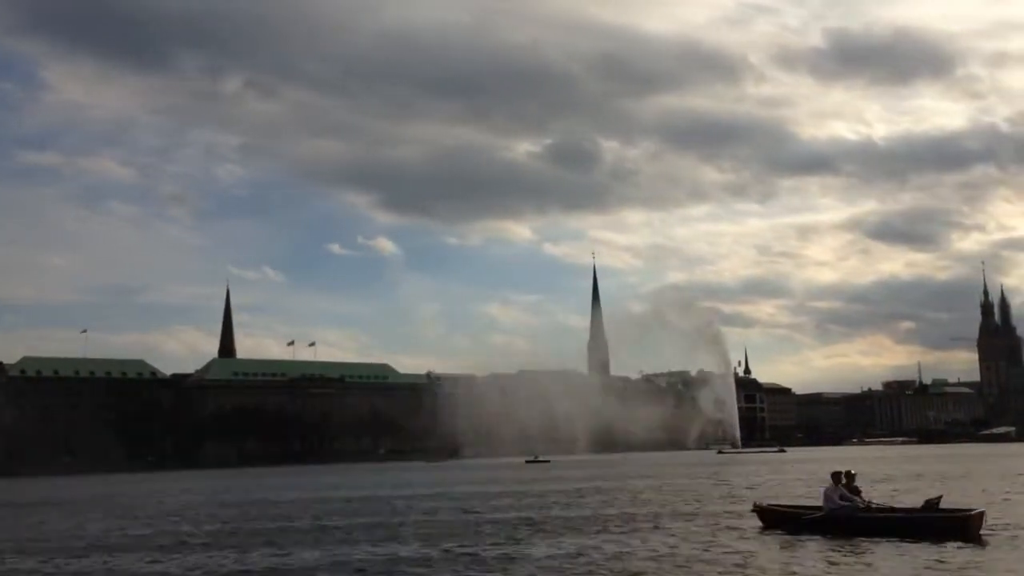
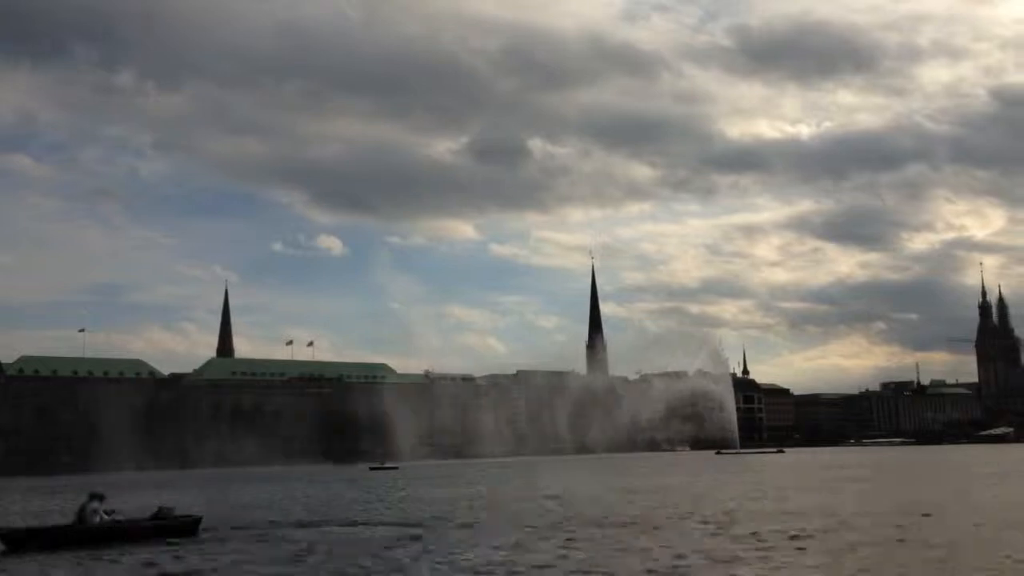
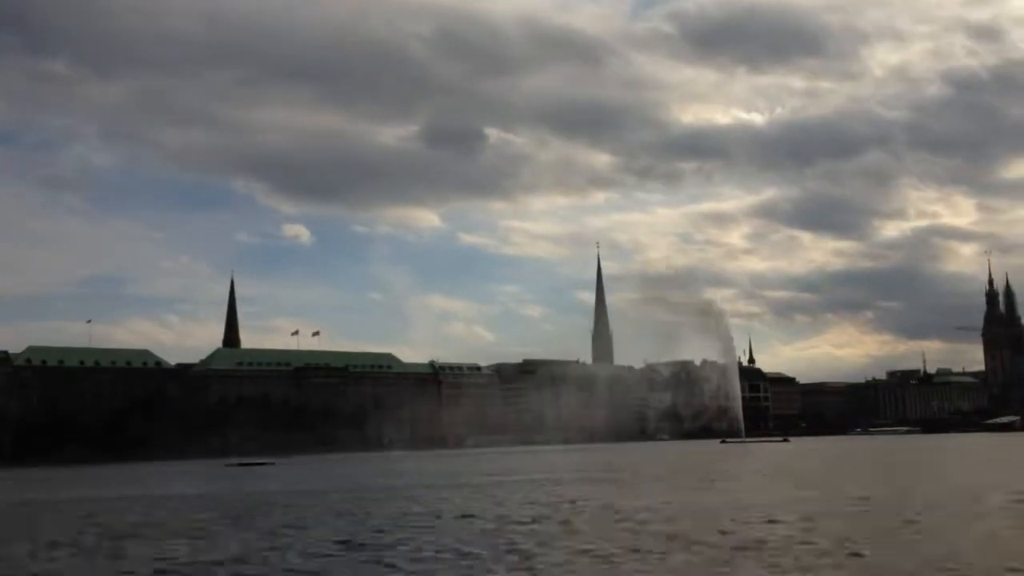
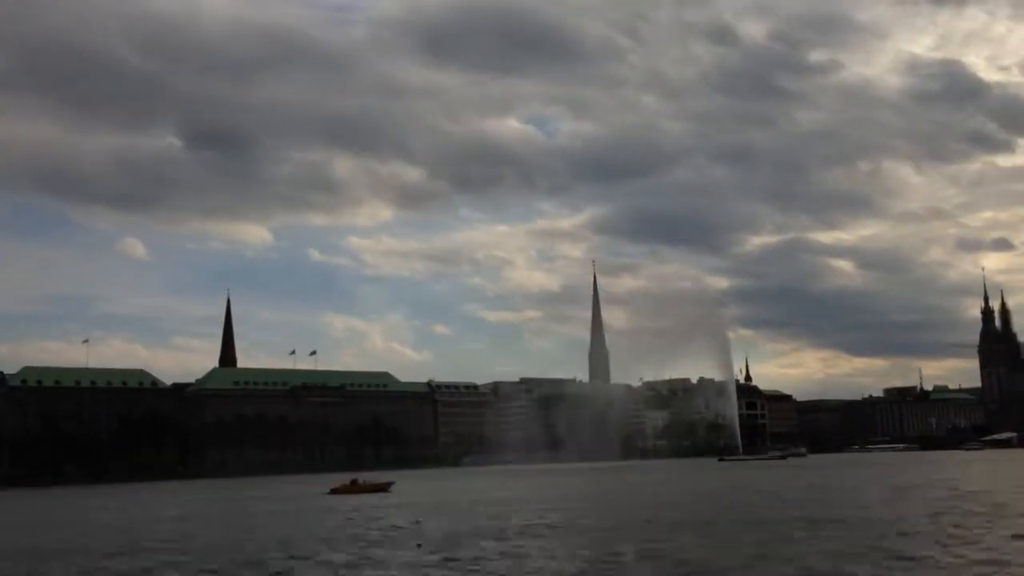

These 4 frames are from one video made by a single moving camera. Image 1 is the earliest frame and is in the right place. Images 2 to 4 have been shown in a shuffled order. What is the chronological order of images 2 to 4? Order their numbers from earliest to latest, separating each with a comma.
2, 3, 4
